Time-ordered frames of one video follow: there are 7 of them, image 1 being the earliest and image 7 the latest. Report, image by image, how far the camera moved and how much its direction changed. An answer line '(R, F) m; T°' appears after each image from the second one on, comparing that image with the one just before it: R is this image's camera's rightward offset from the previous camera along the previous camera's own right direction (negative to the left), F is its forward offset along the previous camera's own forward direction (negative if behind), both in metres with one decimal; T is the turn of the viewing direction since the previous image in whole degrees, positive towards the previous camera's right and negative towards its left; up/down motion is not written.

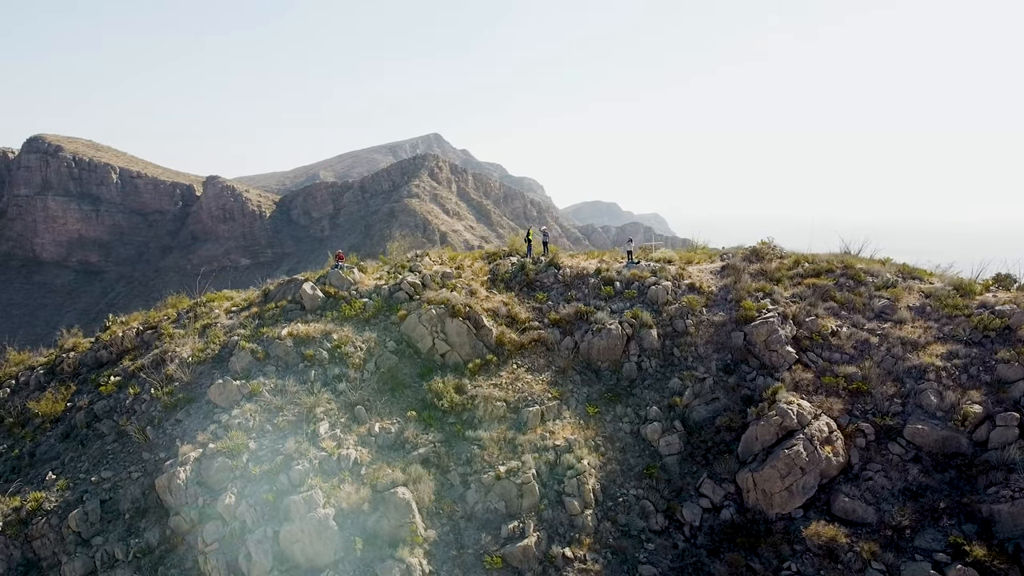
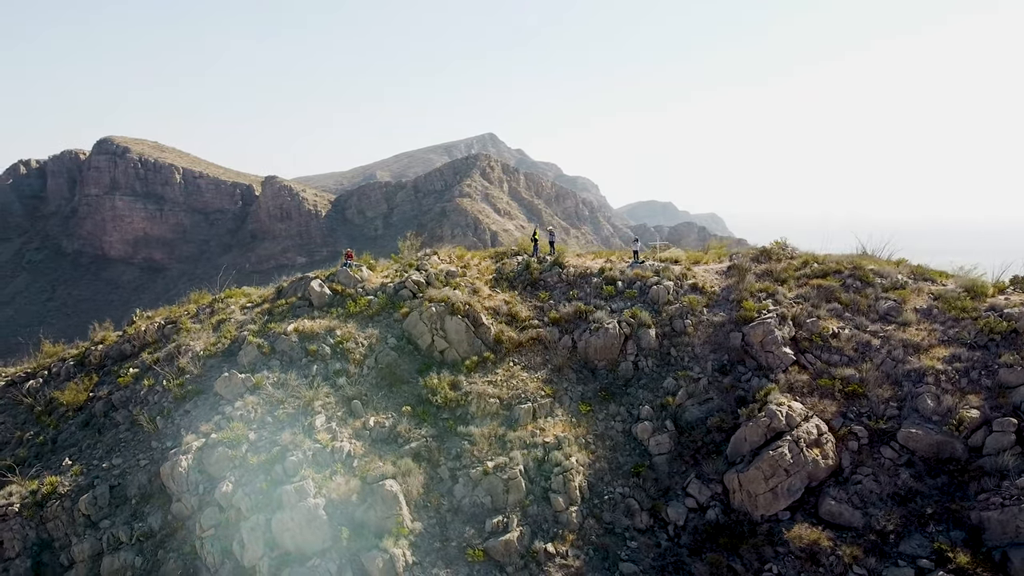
(+0.6, -0.1) m; -3°
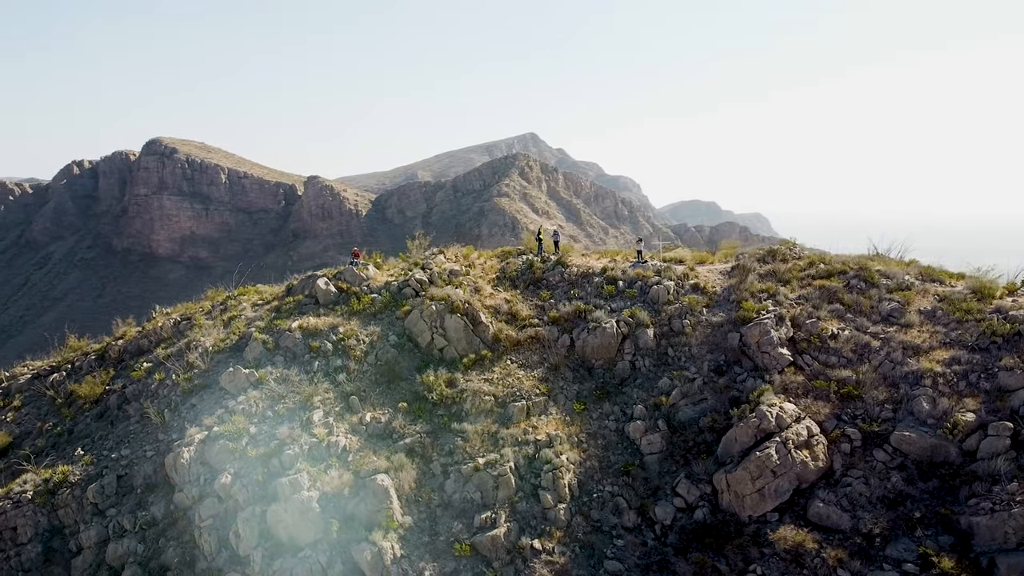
(+0.5, -0.1) m; -2°
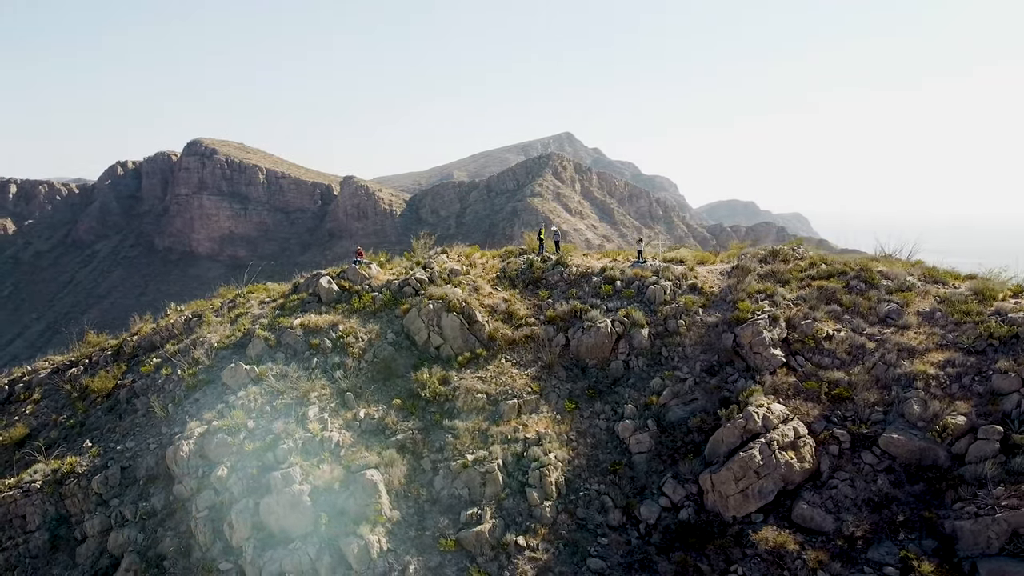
(+0.5, -0.1) m; -2°
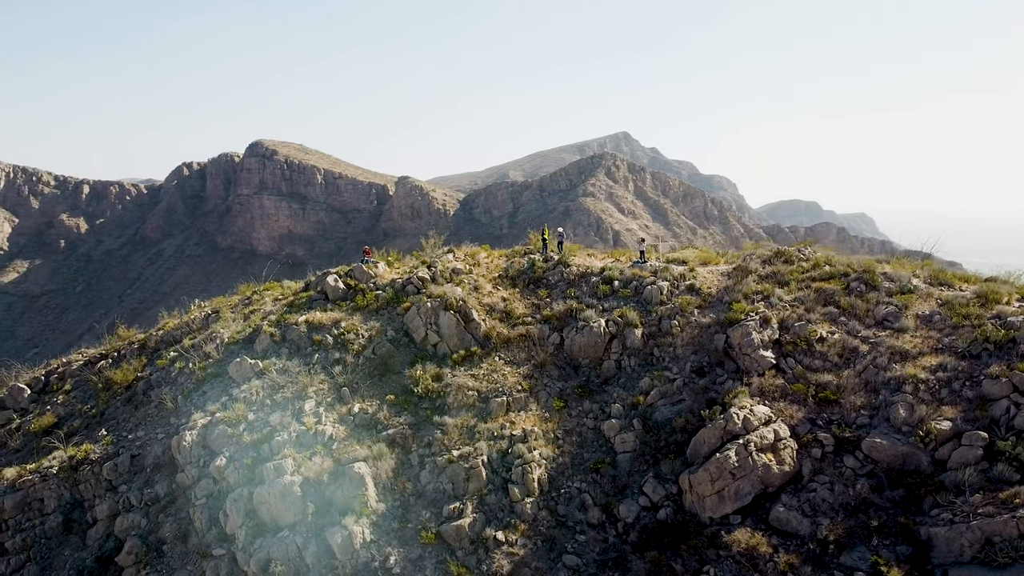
(+0.7, -0.1) m; -3°
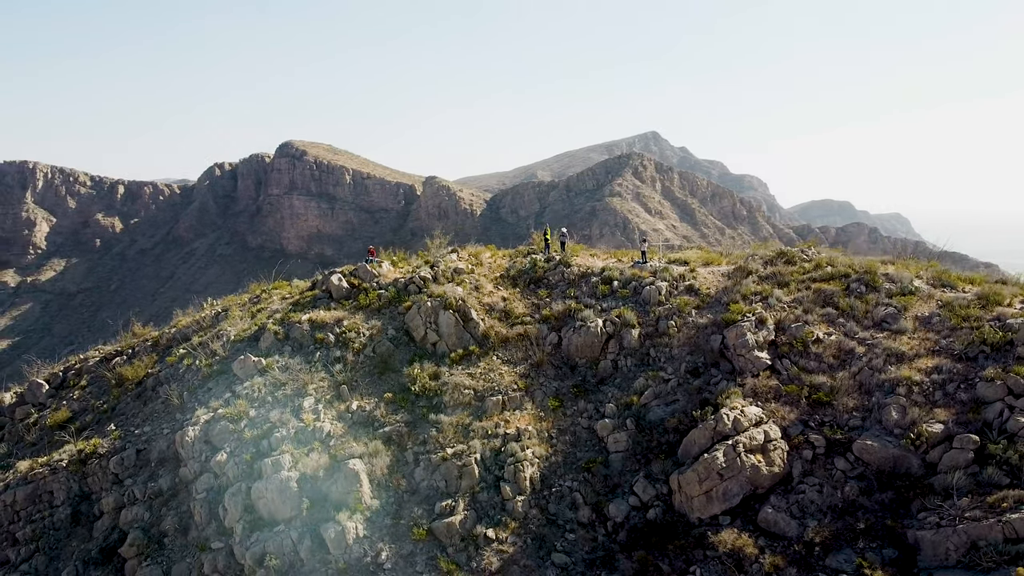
(+0.3, -0.1) m; -1°
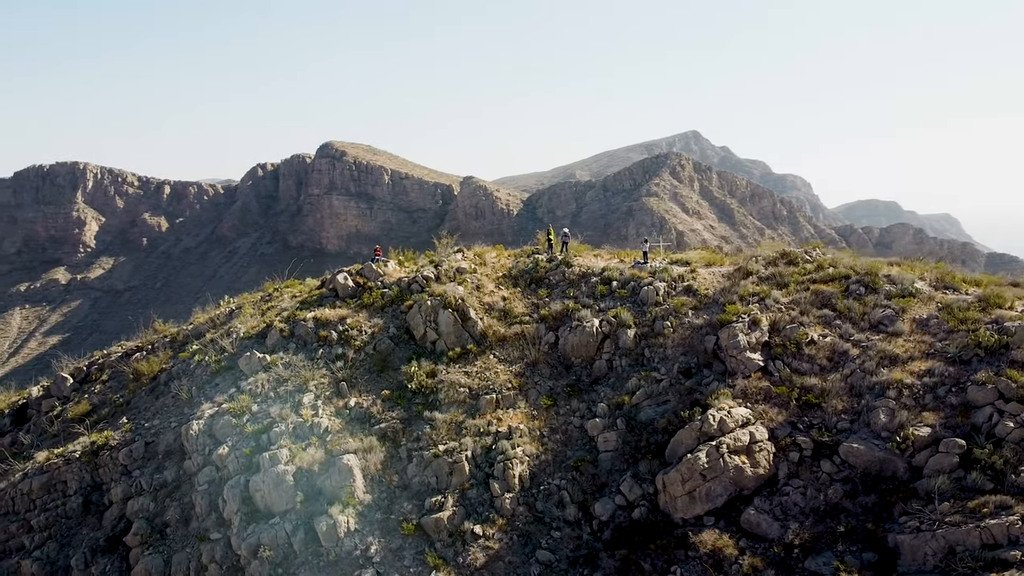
(+0.5, -0.1) m; -2°
